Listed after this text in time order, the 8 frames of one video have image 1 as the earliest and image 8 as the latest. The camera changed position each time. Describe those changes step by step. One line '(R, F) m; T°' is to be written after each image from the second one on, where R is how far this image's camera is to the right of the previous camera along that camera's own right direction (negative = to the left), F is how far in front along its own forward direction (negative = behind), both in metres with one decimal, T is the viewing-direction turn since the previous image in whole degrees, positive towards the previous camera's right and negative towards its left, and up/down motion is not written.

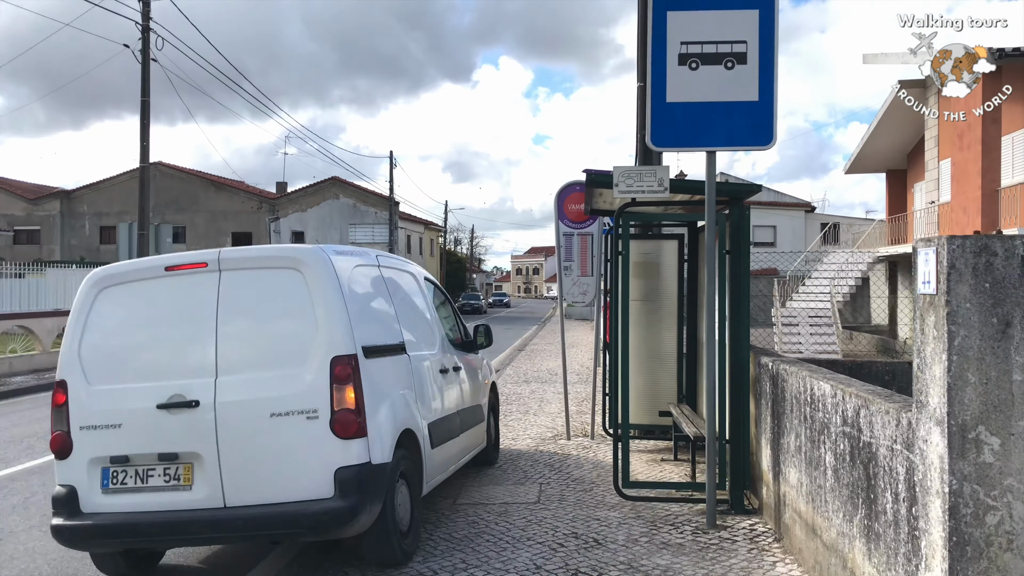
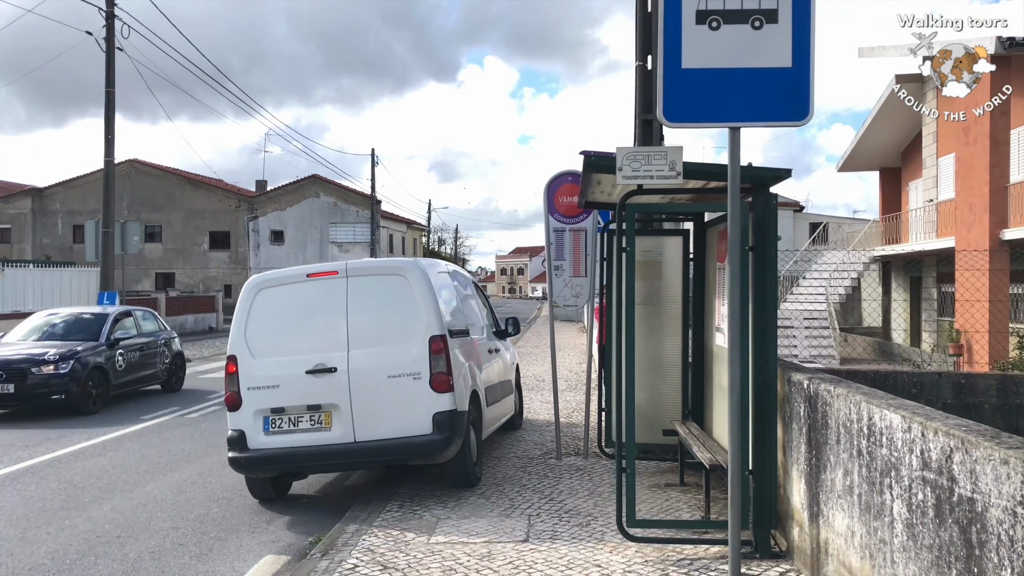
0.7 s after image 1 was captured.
(0.0, +0.8) m; +1°
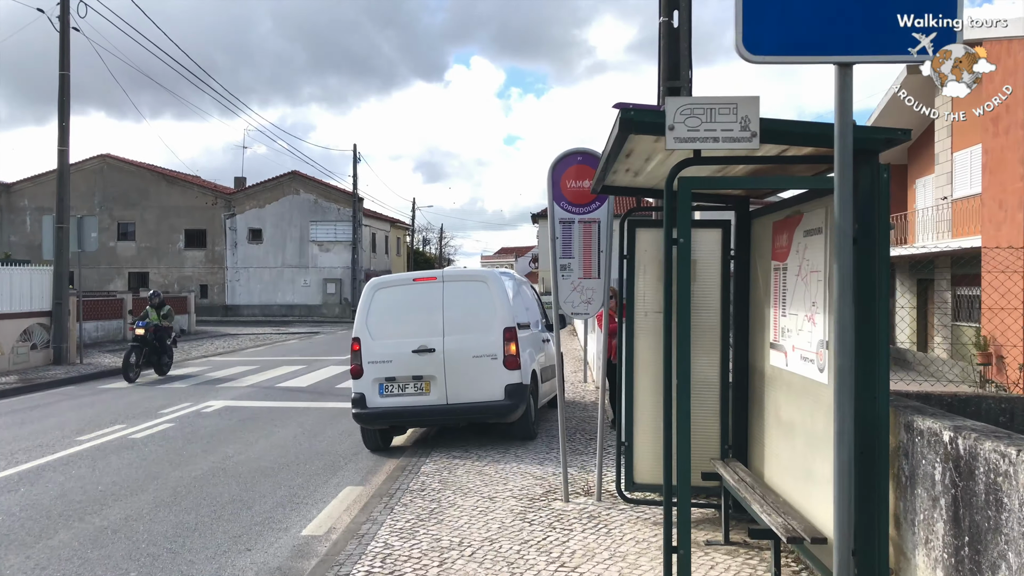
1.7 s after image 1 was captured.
(-0.1, +1.2) m; +1°
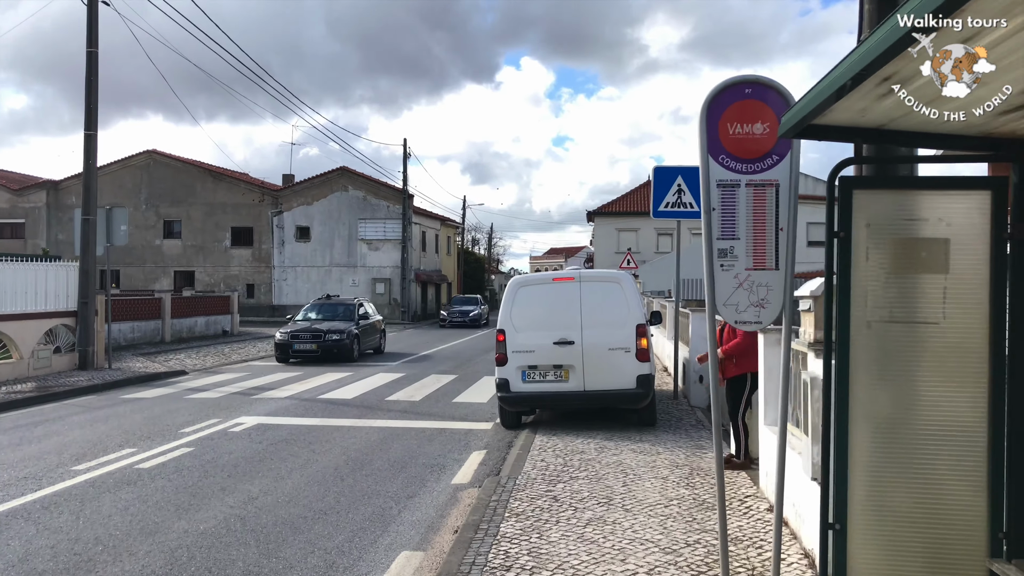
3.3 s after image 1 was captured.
(-0.4, +1.7) m; -3°
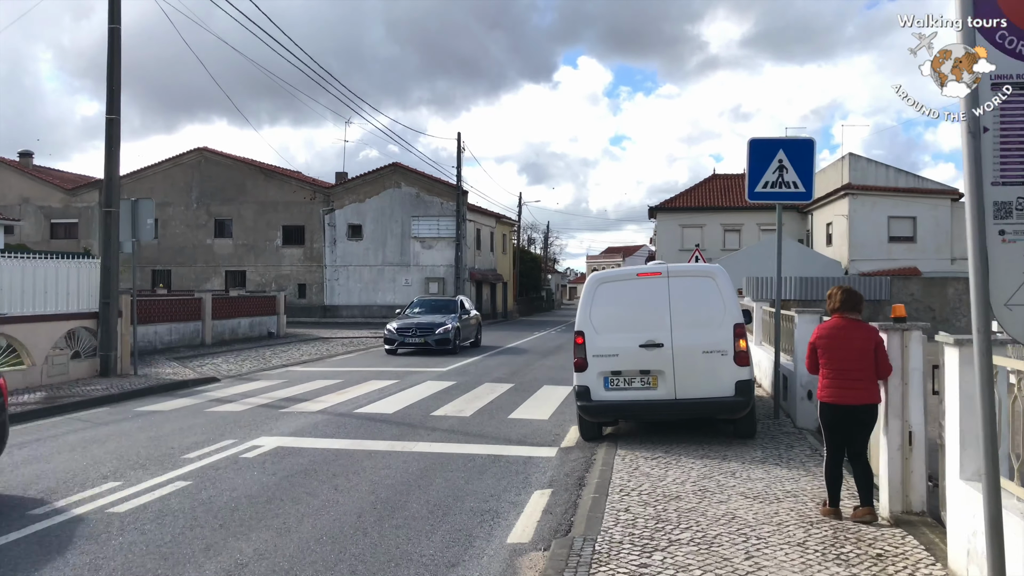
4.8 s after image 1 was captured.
(-0.1, +1.6) m; -4°
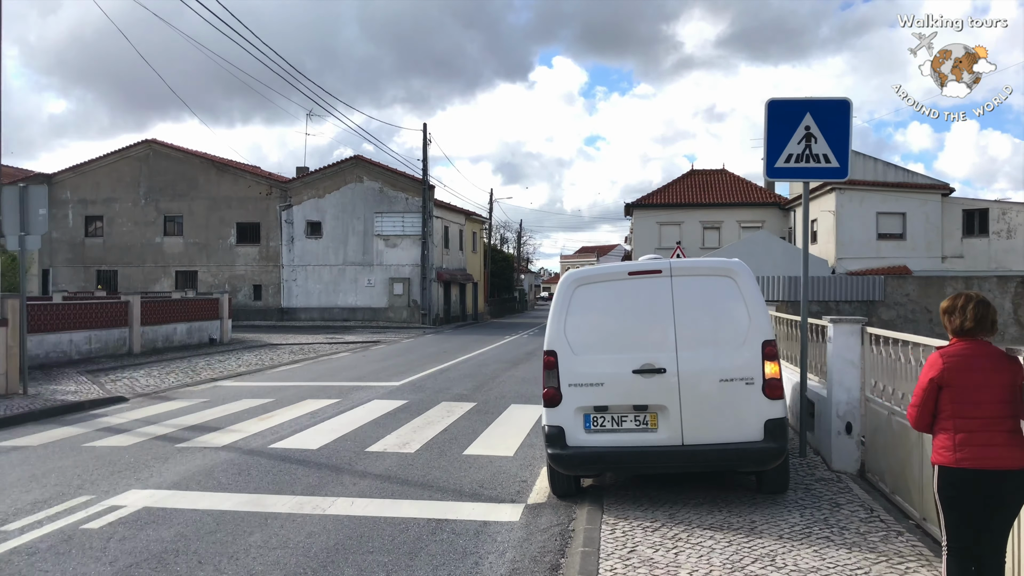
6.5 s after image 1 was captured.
(+0.2, +2.0) m; +2°
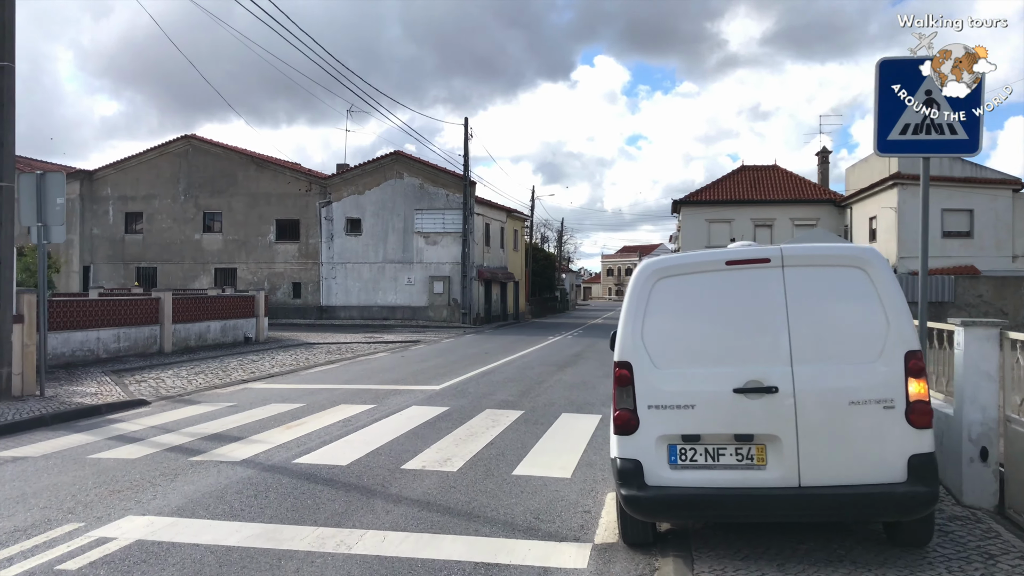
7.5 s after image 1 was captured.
(-0.1, +1.0) m; -3°
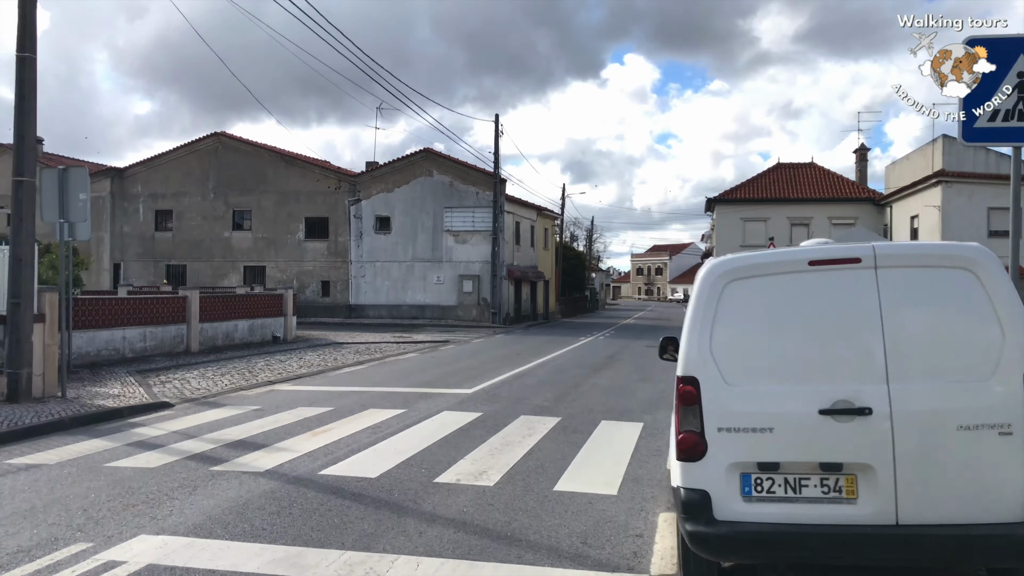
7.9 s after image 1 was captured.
(-0.1, +0.5) m; -2°
